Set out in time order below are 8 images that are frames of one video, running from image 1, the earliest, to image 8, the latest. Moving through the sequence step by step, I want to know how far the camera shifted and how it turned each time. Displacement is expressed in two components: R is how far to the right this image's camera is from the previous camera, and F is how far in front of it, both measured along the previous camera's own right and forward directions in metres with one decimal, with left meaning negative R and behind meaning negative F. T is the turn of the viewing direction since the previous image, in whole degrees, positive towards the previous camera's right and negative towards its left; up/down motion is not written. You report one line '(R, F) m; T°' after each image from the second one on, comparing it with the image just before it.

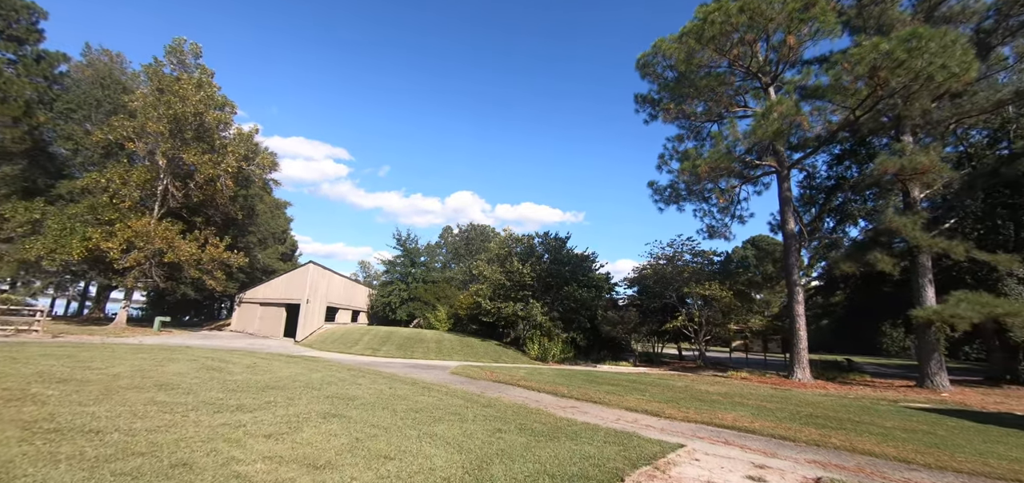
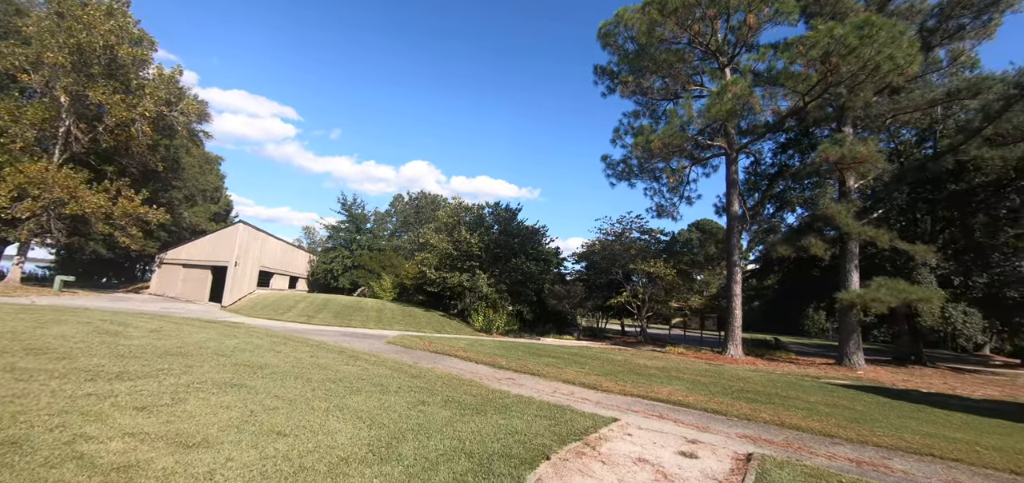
(+0.3, +0.6) m; +6°
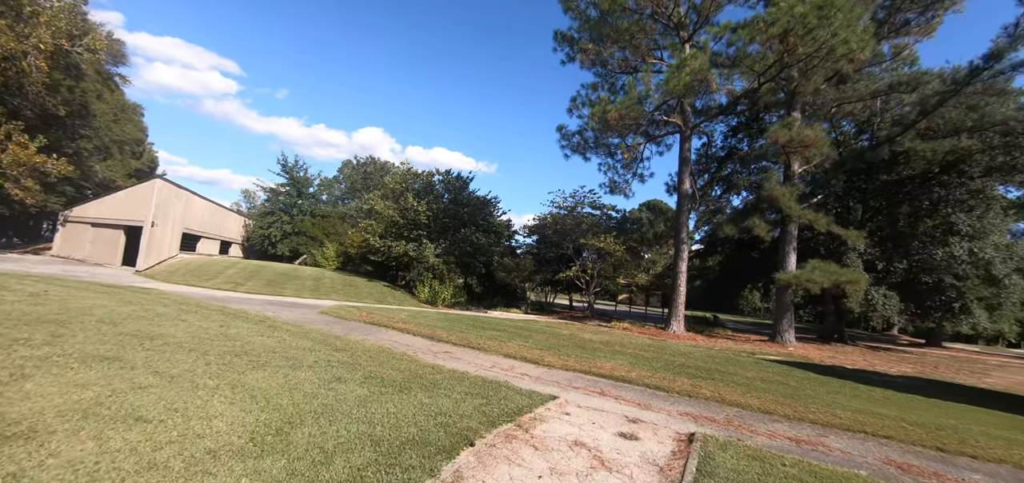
(+0.3, +0.6) m; +6°
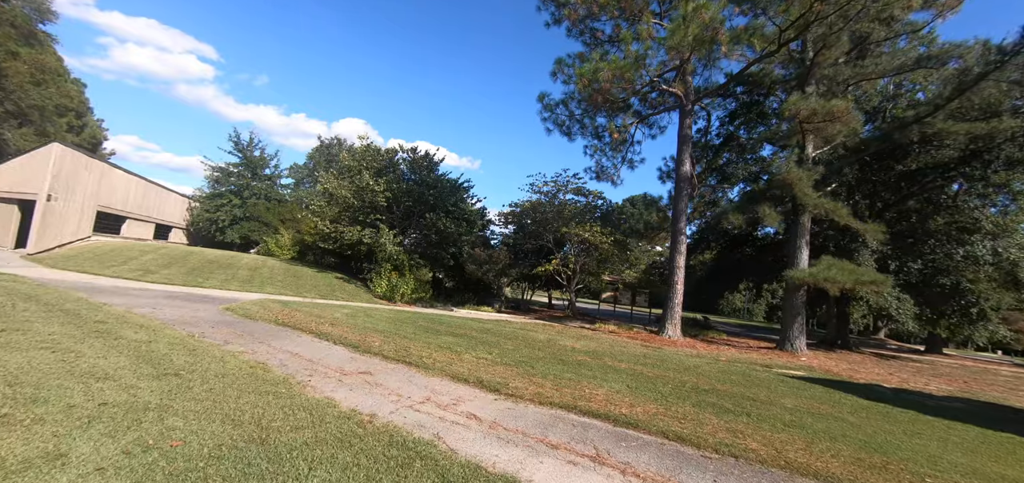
(+0.4, +2.4) m; +2°
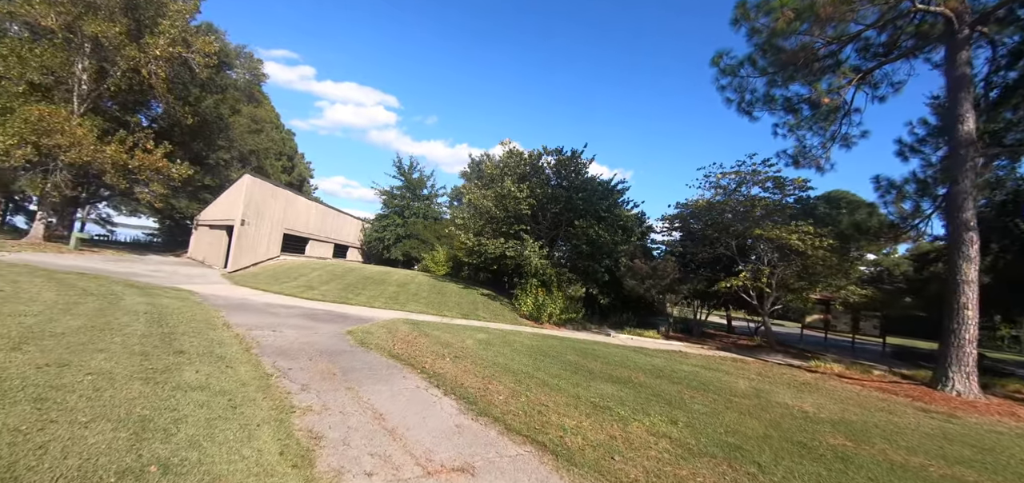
(-0.4, +2.4) m; -20°
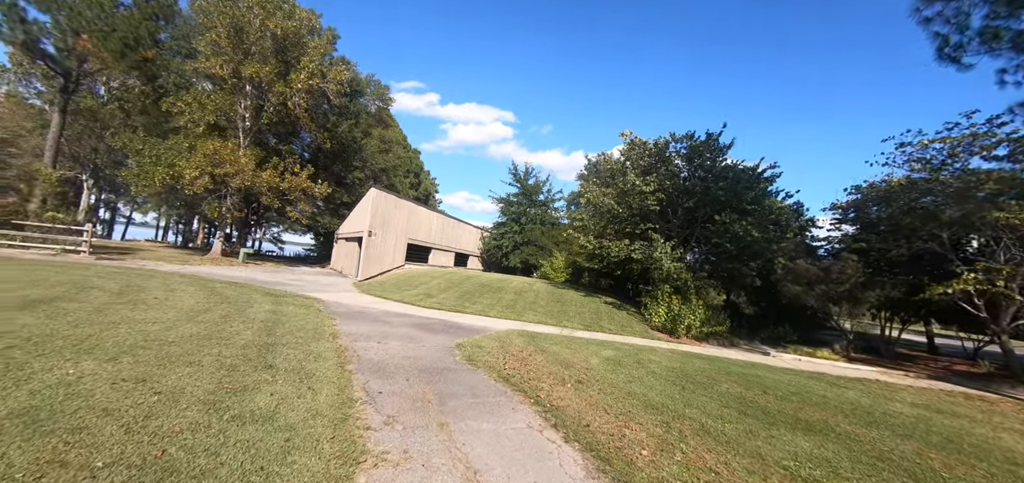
(-0.2, +1.3) m; -16°
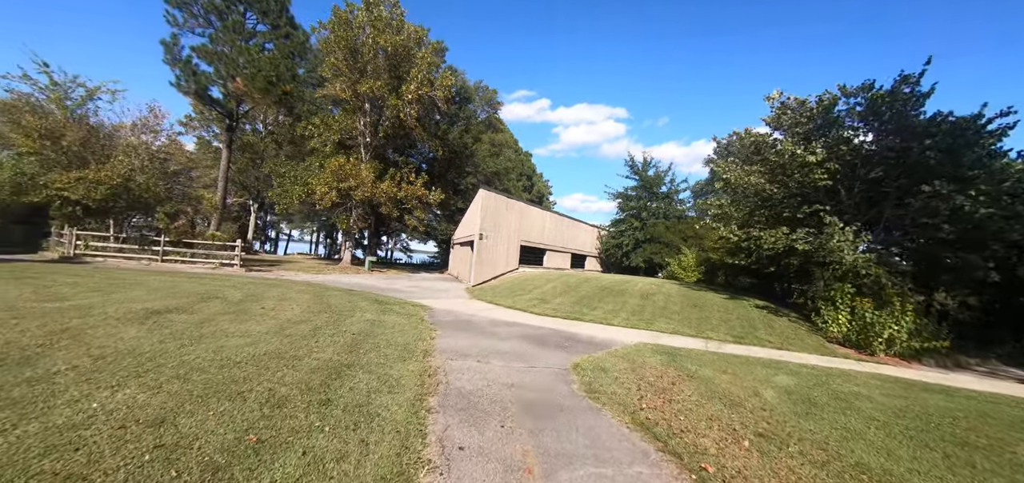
(-0.1, +1.4) m; -16°
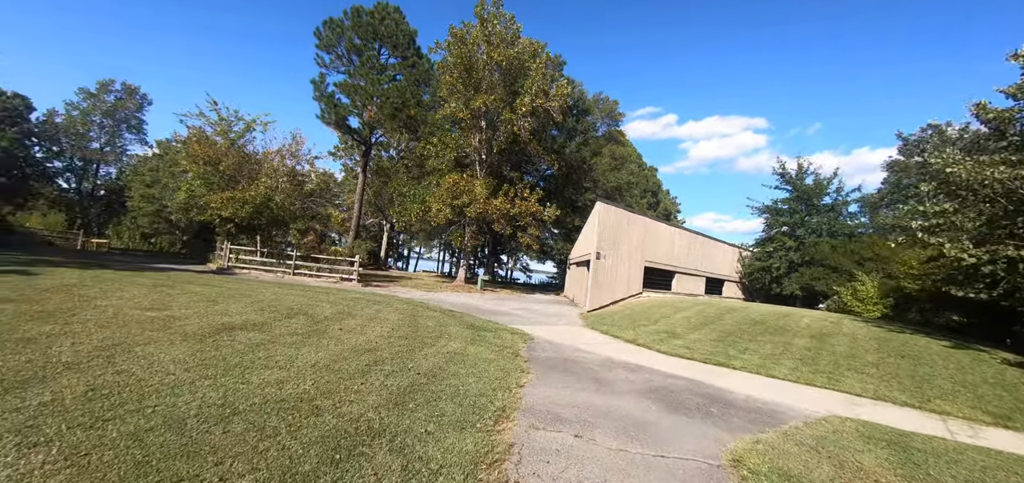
(+0.1, +1.6) m; -17°
